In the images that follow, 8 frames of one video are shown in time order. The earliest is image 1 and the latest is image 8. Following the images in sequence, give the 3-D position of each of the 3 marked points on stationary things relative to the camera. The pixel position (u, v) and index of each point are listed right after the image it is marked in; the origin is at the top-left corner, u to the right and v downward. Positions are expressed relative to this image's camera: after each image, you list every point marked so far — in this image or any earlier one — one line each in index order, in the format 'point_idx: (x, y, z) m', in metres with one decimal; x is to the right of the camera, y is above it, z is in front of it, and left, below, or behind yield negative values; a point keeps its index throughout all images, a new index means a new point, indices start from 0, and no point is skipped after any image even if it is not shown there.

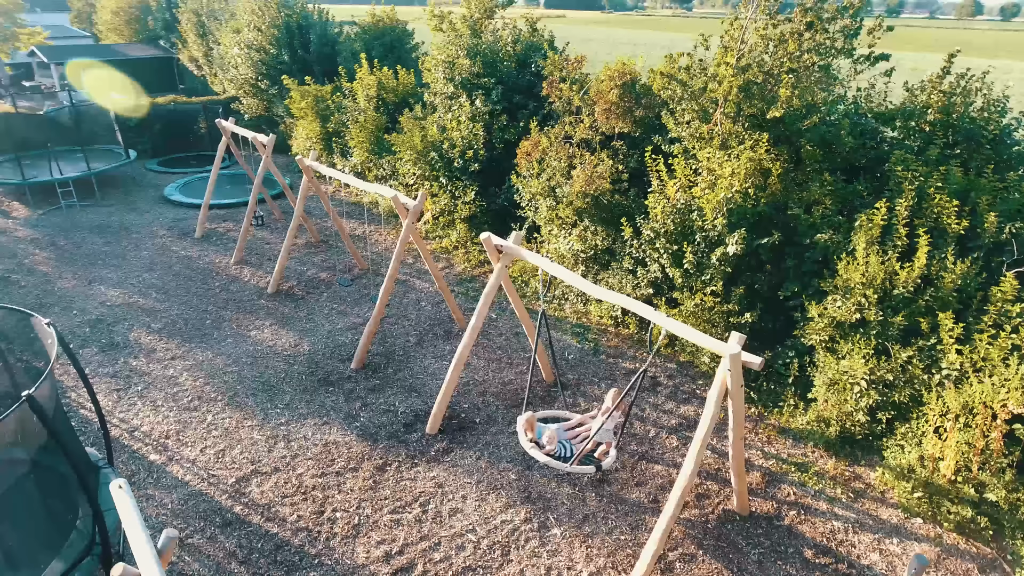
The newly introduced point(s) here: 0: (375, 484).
0: (-0.9, -1.3, +4.3) m
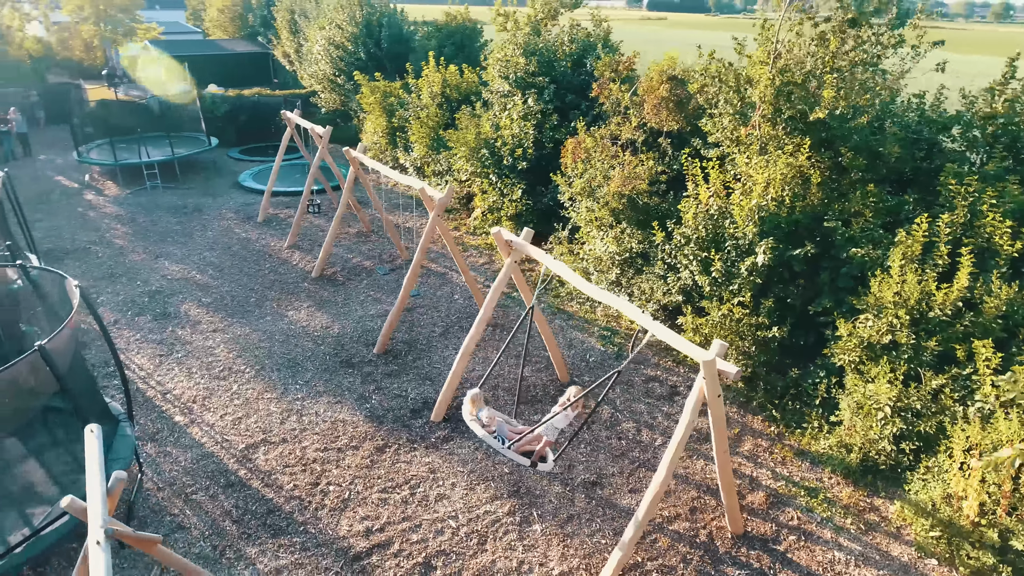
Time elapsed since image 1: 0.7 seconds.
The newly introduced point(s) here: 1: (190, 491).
0: (-1.0, -1.2, +4.5) m
1: (-2.1, -1.3, +4.1) m
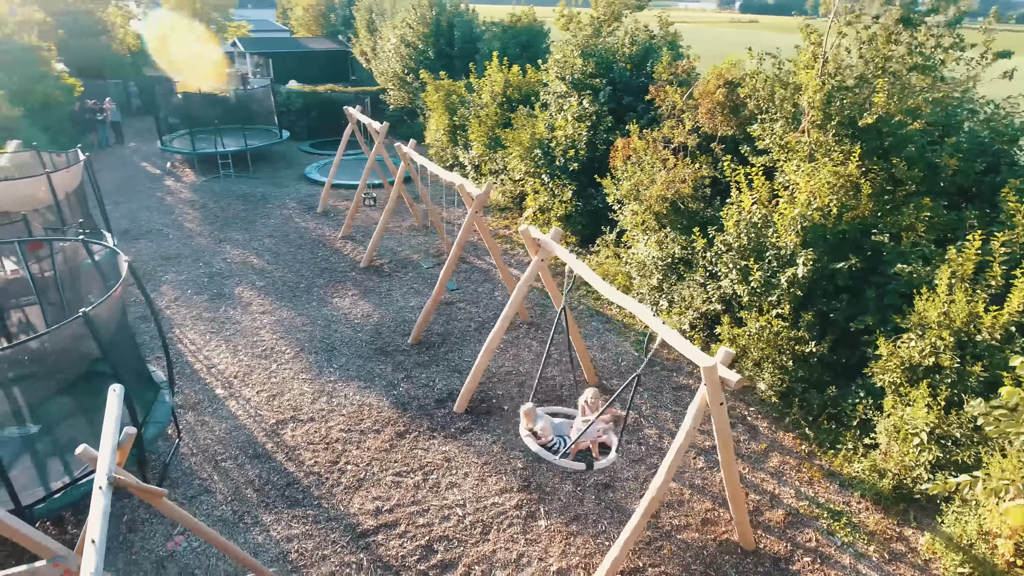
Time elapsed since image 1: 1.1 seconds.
0: (-0.9, -1.2, +4.6) m
1: (-2.0, -1.2, +4.4) m
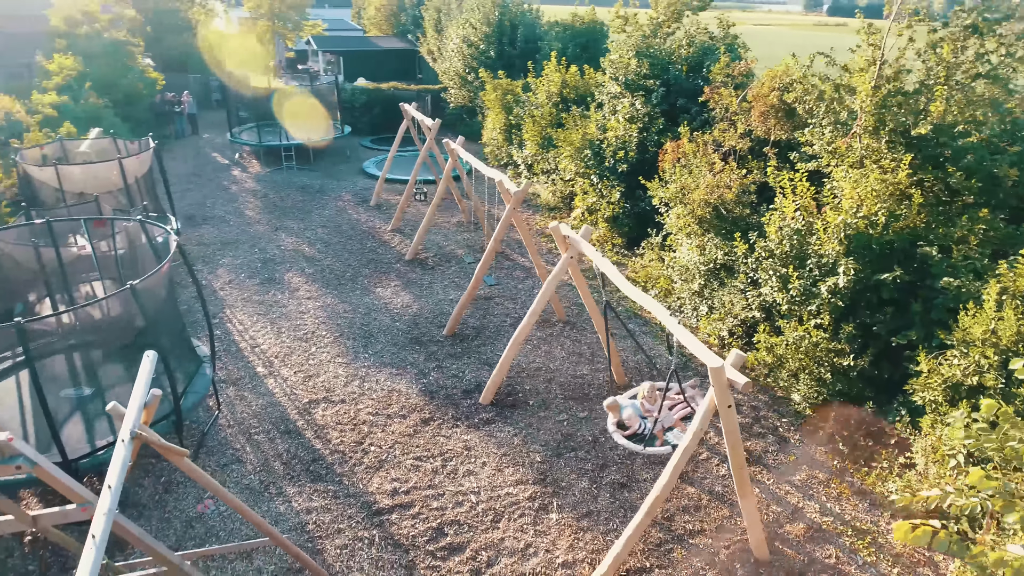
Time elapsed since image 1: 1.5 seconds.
0: (-0.7, -1.1, +4.8) m
1: (-1.9, -1.1, +4.6) m
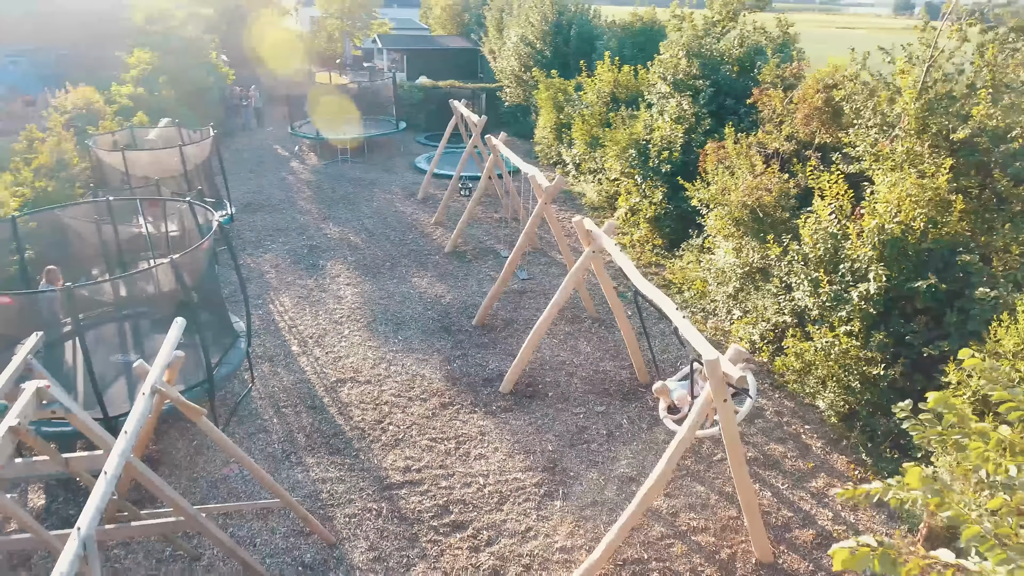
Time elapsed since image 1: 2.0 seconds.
0: (-0.6, -1.0, +4.9) m
1: (-1.8, -0.9, +4.9) m
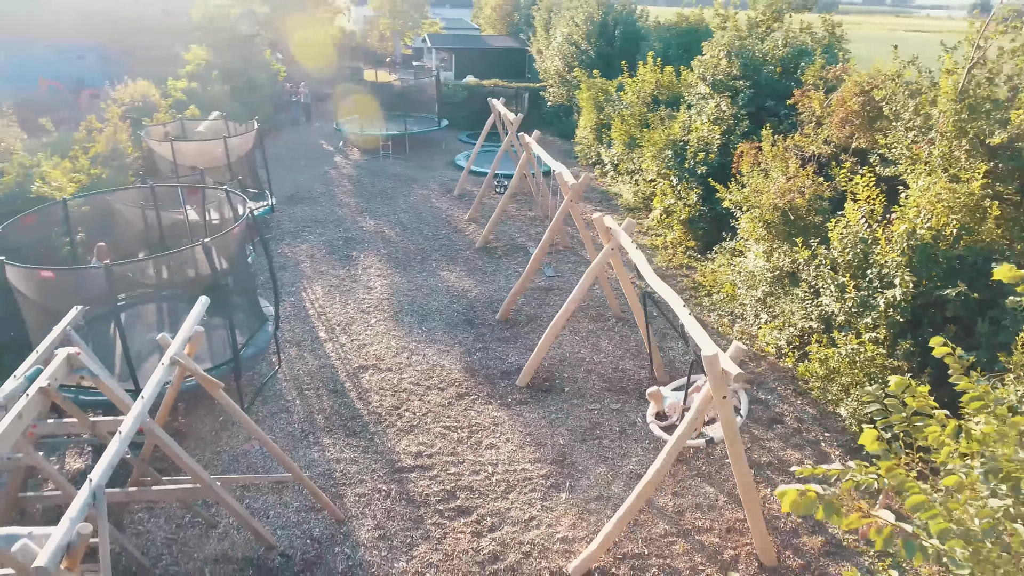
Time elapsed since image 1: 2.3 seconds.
0: (-0.5, -0.9, +5.1) m
1: (-1.7, -0.8, +5.1) m
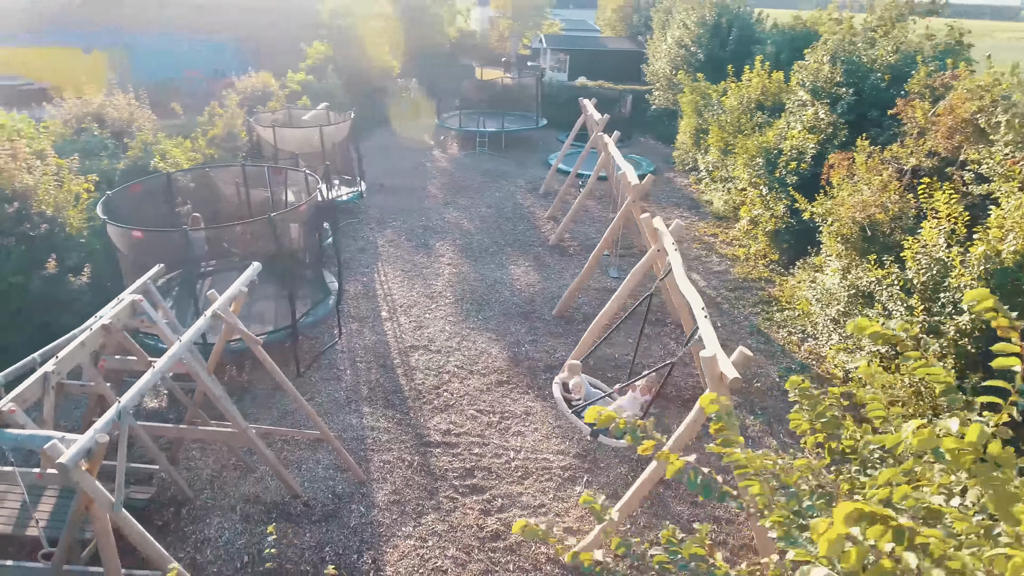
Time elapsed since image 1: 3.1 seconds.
0: (-0.2, -0.8, +5.2) m
1: (-1.3, -0.6, +5.5) m
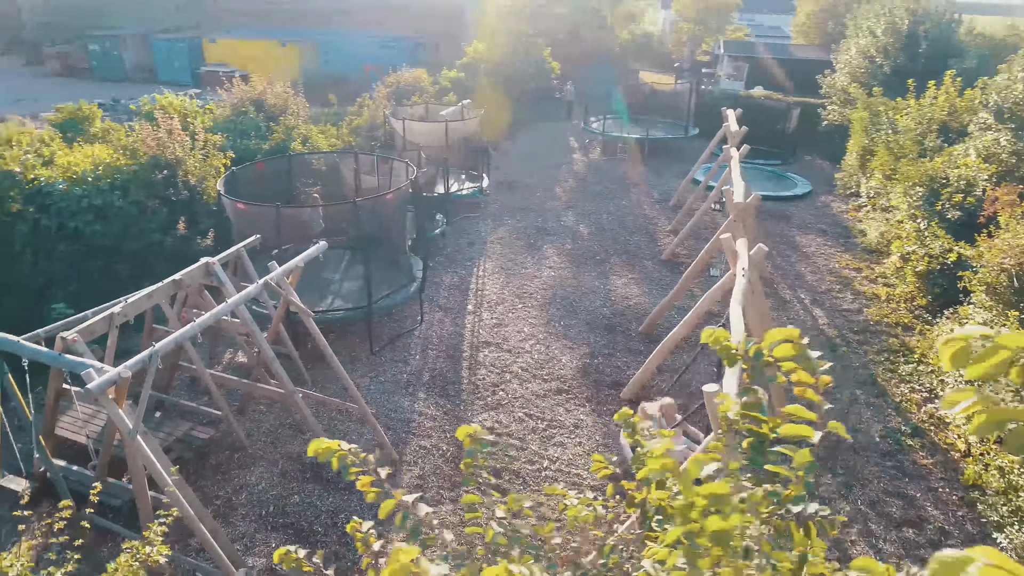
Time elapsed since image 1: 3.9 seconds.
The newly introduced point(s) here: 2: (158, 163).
0: (+0.3, -0.9, +5.2) m
1: (-0.7, -0.5, +5.7) m
2: (-3.1, +1.1, +5.5) m
